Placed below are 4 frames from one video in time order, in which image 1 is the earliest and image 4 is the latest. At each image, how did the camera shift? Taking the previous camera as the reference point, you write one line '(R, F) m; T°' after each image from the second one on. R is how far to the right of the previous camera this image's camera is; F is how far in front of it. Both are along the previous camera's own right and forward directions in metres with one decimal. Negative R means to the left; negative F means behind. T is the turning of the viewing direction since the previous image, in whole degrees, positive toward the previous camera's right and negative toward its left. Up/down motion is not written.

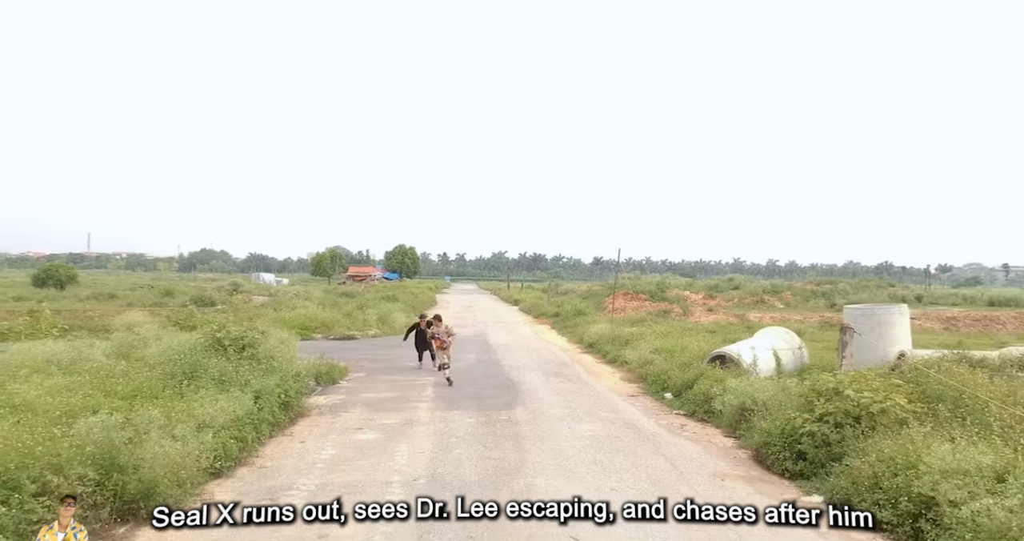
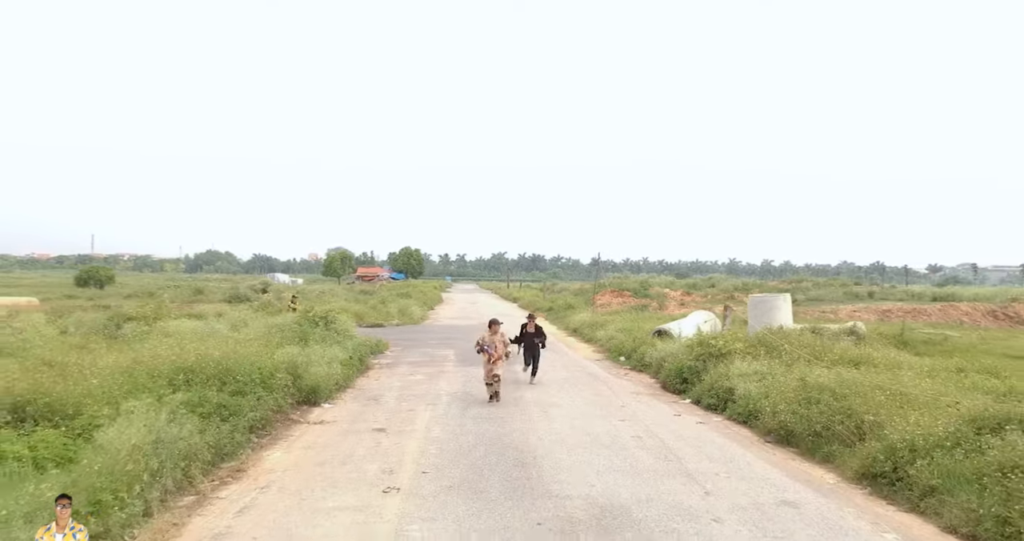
(0.0, -5.3) m; 0°
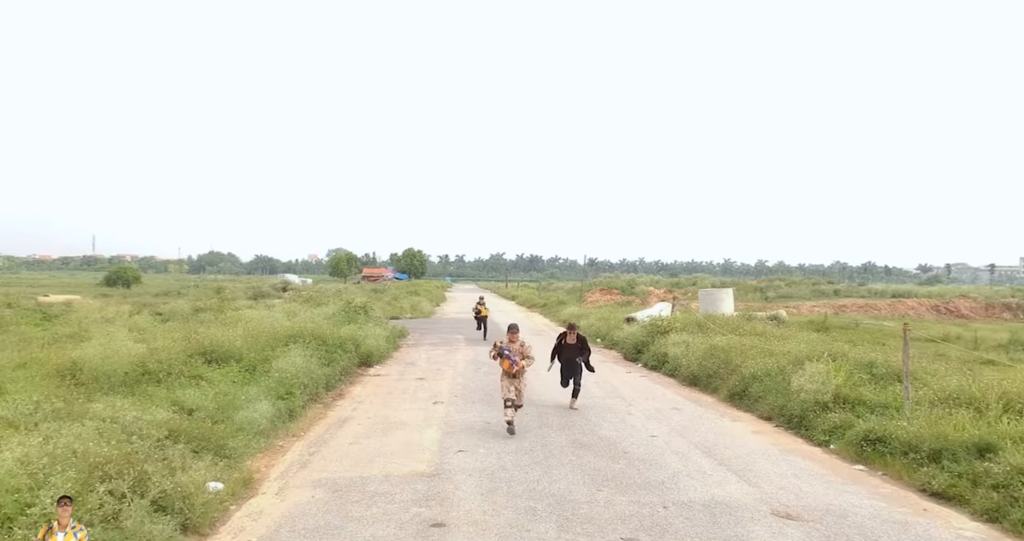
(0.0, -4.5) m; 0°
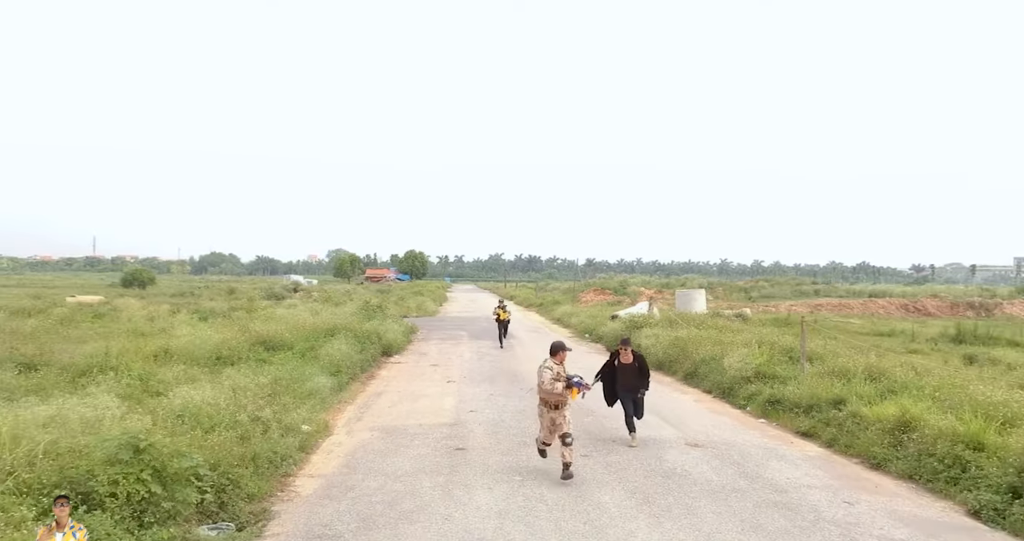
(0.0, -2.9) m; 0°
